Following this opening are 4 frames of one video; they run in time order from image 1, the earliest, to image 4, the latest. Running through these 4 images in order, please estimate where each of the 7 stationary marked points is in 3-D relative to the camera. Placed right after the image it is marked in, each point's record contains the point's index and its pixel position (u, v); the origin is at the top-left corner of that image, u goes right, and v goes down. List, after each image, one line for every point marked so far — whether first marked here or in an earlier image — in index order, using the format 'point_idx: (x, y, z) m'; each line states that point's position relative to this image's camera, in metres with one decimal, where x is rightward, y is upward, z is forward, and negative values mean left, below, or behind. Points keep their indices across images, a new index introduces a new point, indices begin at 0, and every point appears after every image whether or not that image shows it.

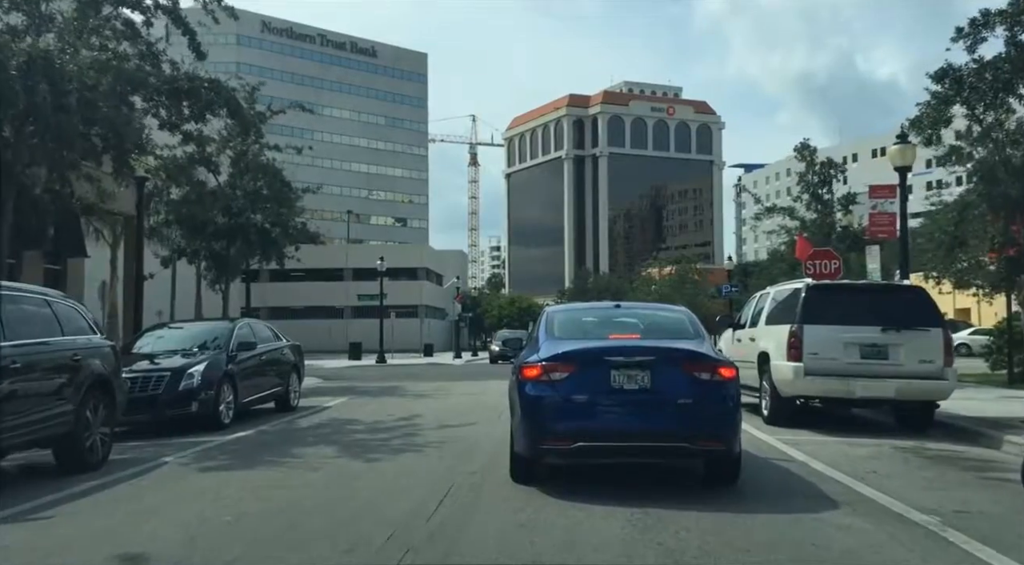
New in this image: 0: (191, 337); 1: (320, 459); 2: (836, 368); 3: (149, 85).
0: (-5.5, -0.9, +13.8) m
1: (-2.3, -2.1, +9.6) m
2: (+4.7, -1.3, +11.5) m
3: (-7.0, +3.8, +15.3) m
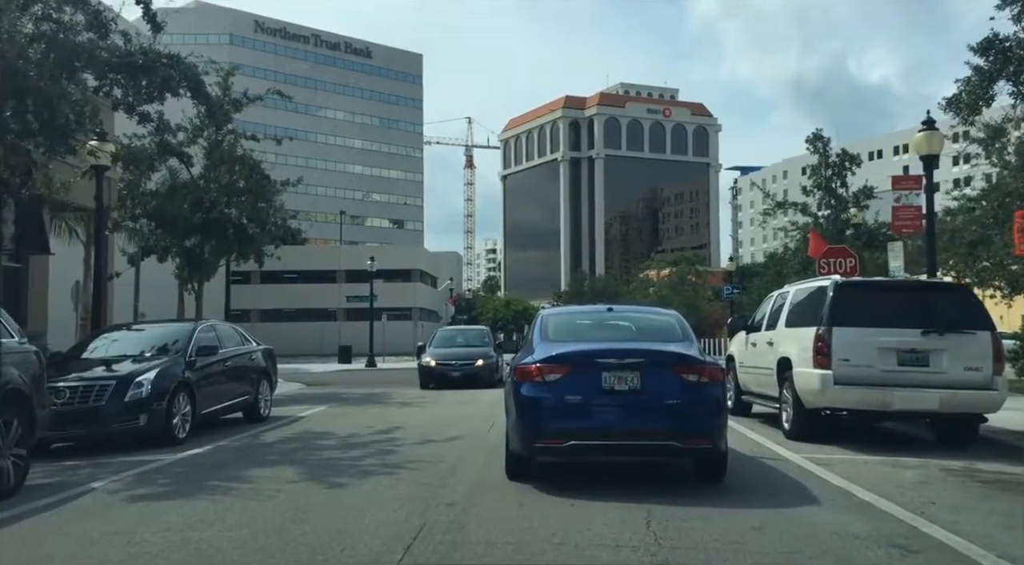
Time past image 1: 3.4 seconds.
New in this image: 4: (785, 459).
0: (-5.6, -0.9, +12.4) m
1: (-2.4, -2.1, +8.2) m
2: (+4.6, -1.2, +10.1) m
3: (-7.1, +3.9, +13.9) m
4: (+3.4, -2.2, +9.9) m
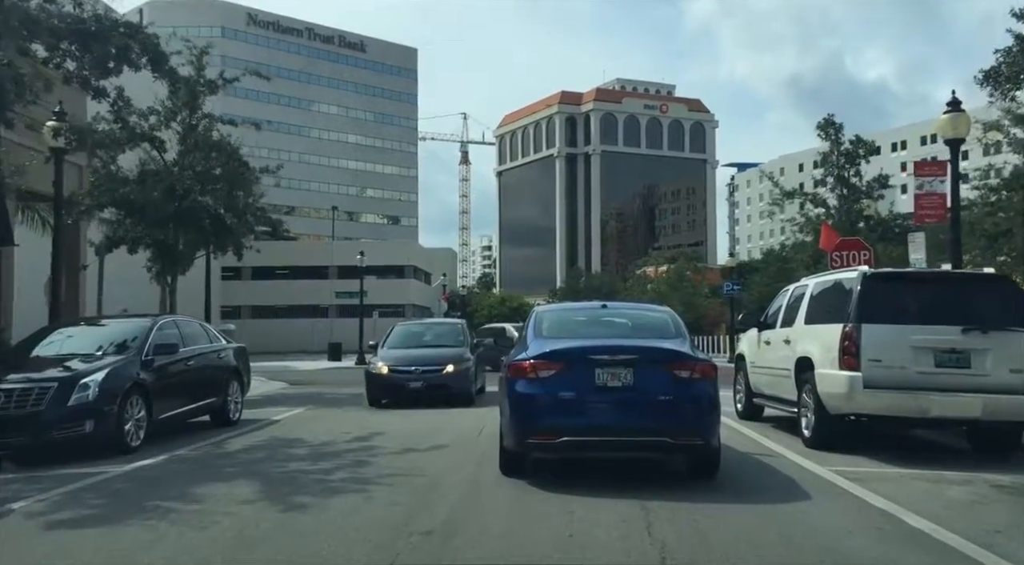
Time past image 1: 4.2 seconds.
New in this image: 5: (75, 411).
0: (-5.8, -0.8, +11.2) m
1: (-2.5, -2.0, +7.1) m
2: (+4.5, -1.1, +9.0) m
3: (-7.3, +4.0, +12.7) m
4: (+3.3, -2.1, +8.8) m
5: (-5.1, -1.5, +9.4) m
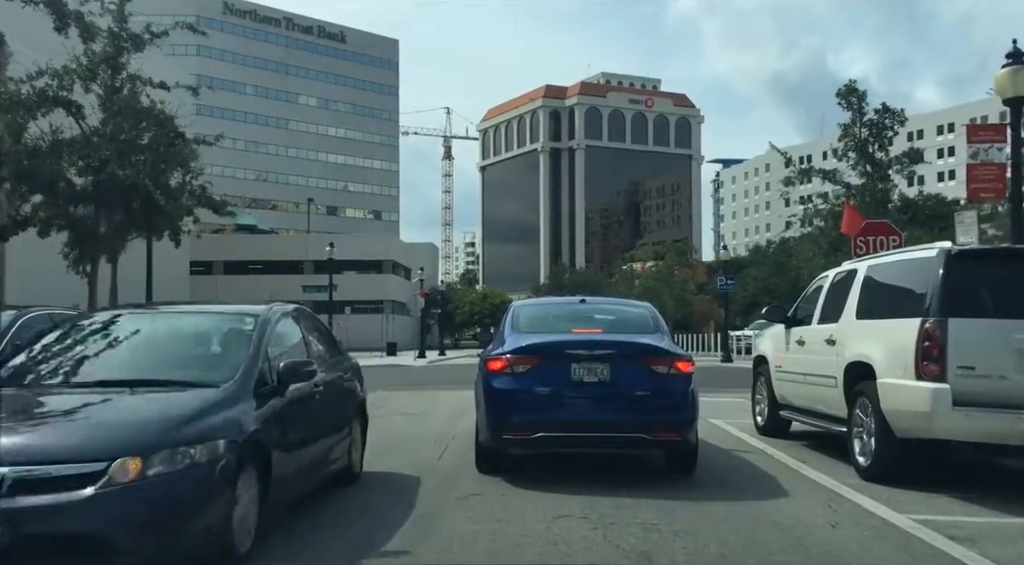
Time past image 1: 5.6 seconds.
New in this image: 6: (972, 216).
0: (-6.1, -0.6, +8.6) m
1: (-2.8, -1.8, +4.6) m
2: (+4.1, -0.9, +6.6) m
3: (-7.6, +4.2, +10.1) m
4: (+3.0, -1.9, +6.4) m
5: (-5.4, -1.3, +6.8) m
6: (+7.1, +1.0, +12.3) m
